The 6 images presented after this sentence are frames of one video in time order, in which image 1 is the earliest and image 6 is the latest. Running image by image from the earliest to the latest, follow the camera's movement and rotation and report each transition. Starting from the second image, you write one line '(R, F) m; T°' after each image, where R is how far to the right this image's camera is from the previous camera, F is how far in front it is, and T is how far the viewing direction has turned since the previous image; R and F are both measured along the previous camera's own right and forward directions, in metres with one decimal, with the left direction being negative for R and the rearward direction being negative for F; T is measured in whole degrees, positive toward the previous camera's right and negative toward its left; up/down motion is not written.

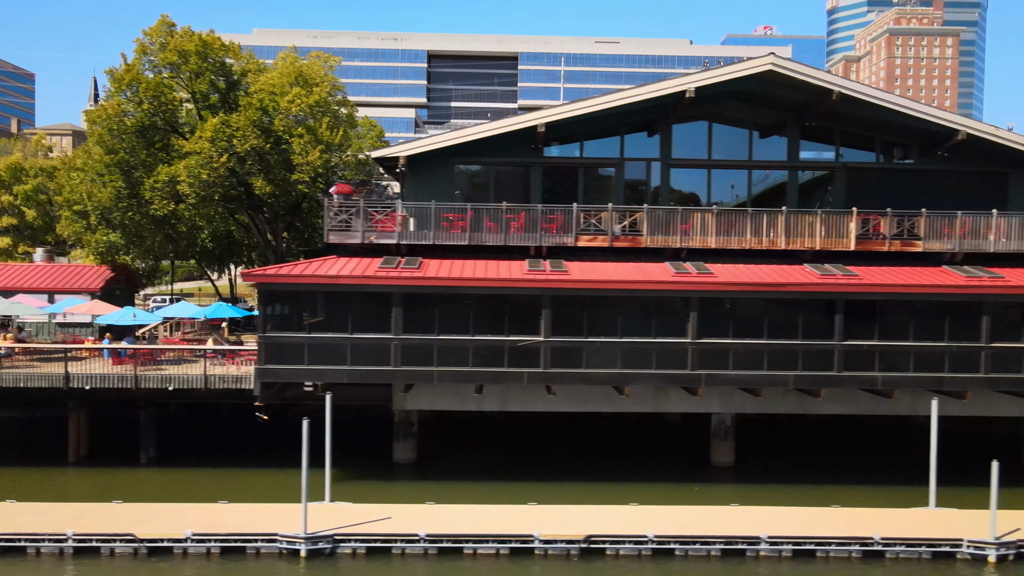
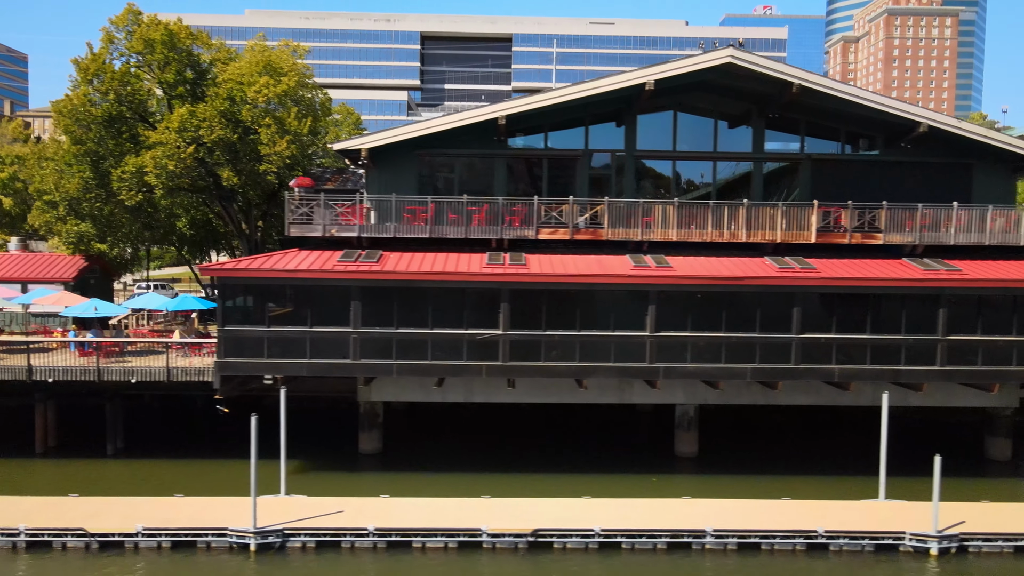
(+0.8, 0.0) m; 0°
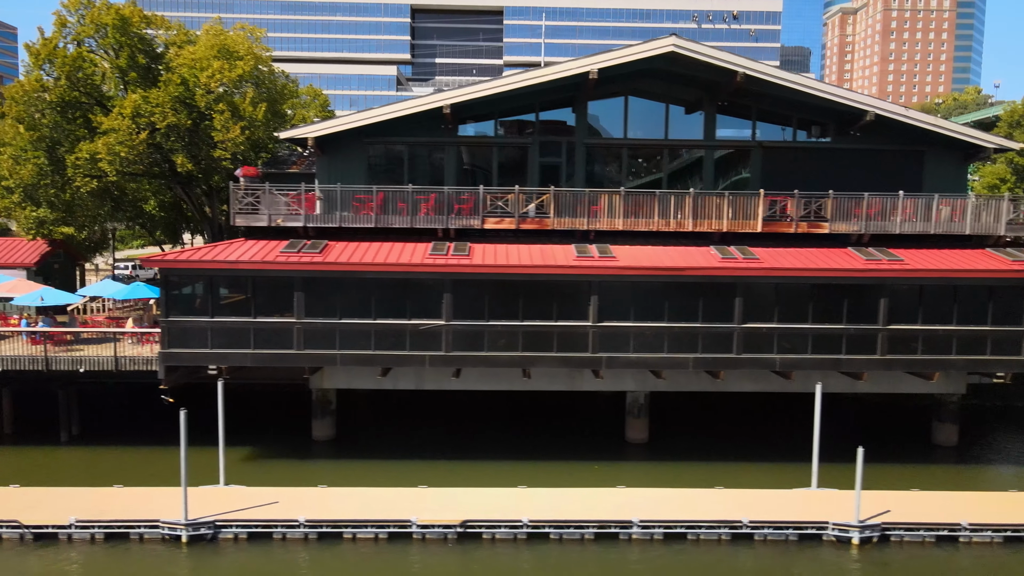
(+1.1, 0.0) m; 0°
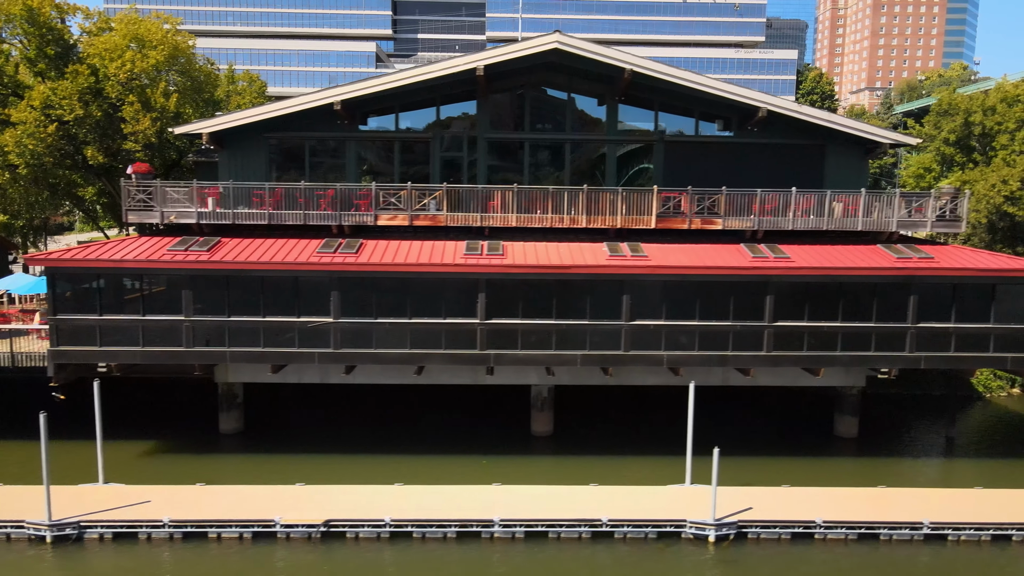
(+2.2, -0.1) m; 0°
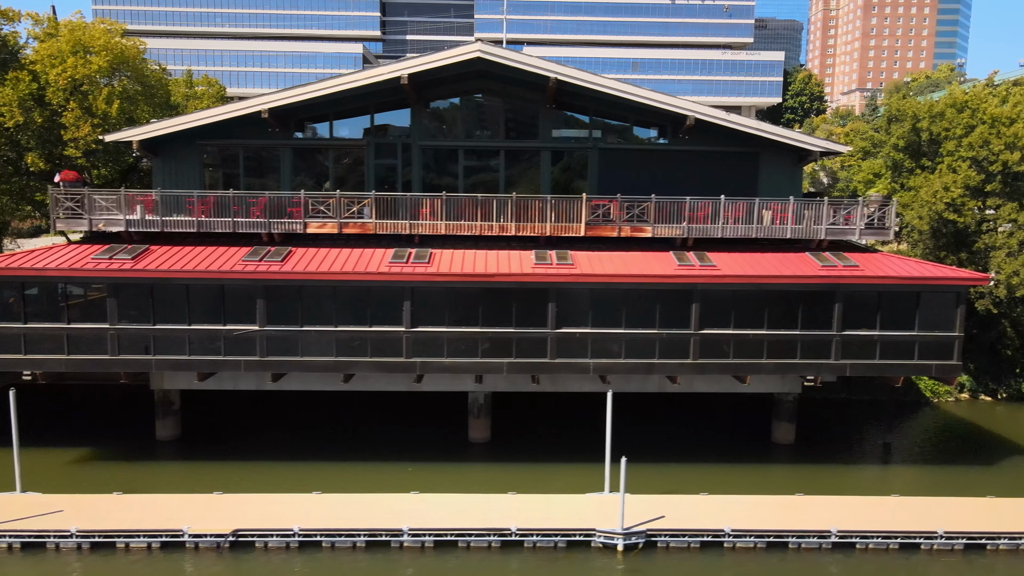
(+1.5, 0.0) m; 0°
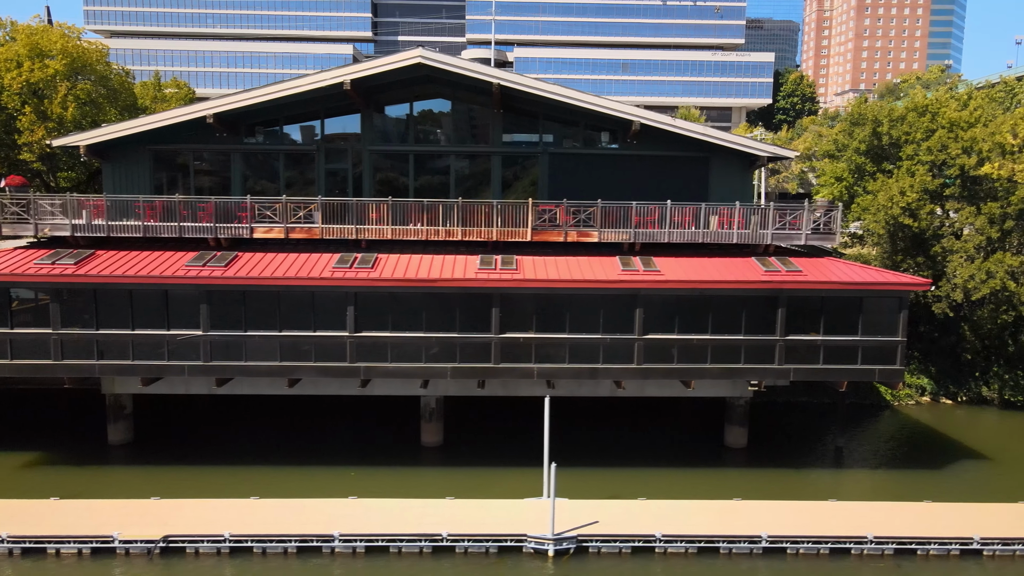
(+1.1, 0.0) m; 0°
